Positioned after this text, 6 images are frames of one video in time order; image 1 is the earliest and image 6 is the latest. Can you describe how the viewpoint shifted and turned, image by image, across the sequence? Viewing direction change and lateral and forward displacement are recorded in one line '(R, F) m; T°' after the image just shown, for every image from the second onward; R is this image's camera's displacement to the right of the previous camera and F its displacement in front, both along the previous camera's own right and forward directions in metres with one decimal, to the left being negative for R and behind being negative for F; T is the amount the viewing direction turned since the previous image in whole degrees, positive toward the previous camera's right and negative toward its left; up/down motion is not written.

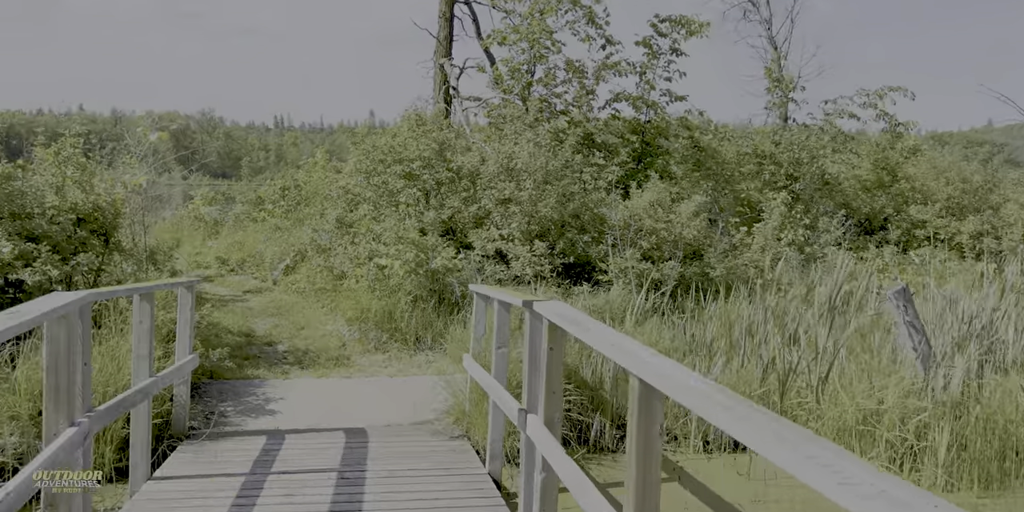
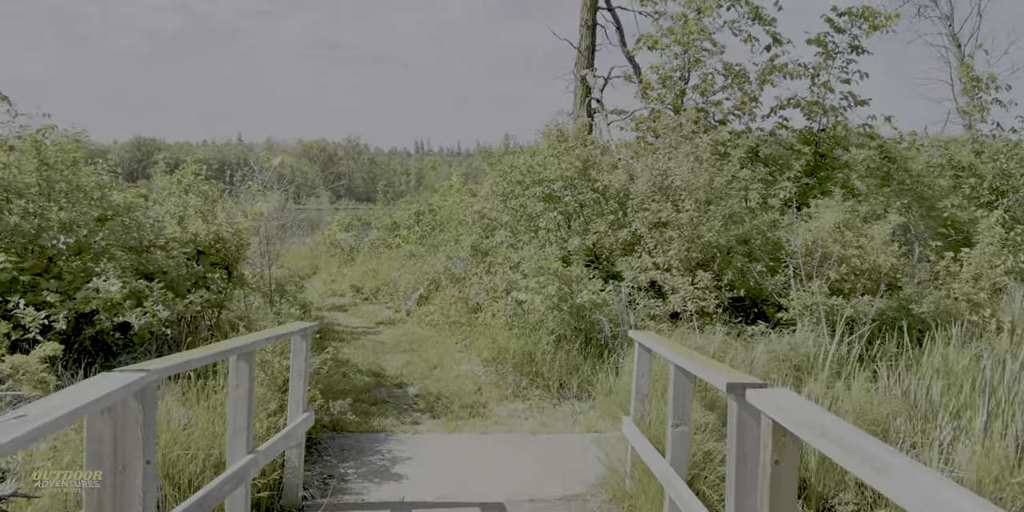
(-0.2, +0.8) m; -10°
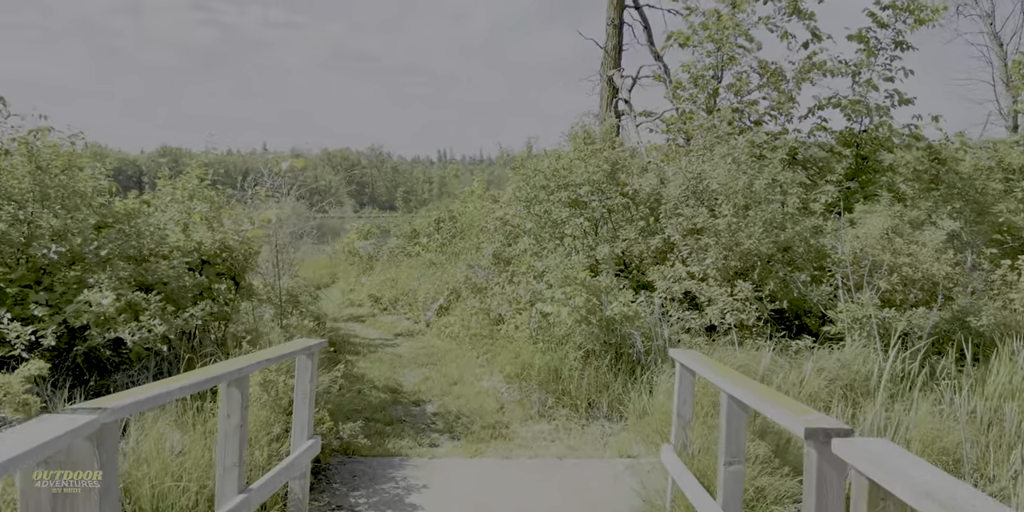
(0.0, +0.4) m; -2°
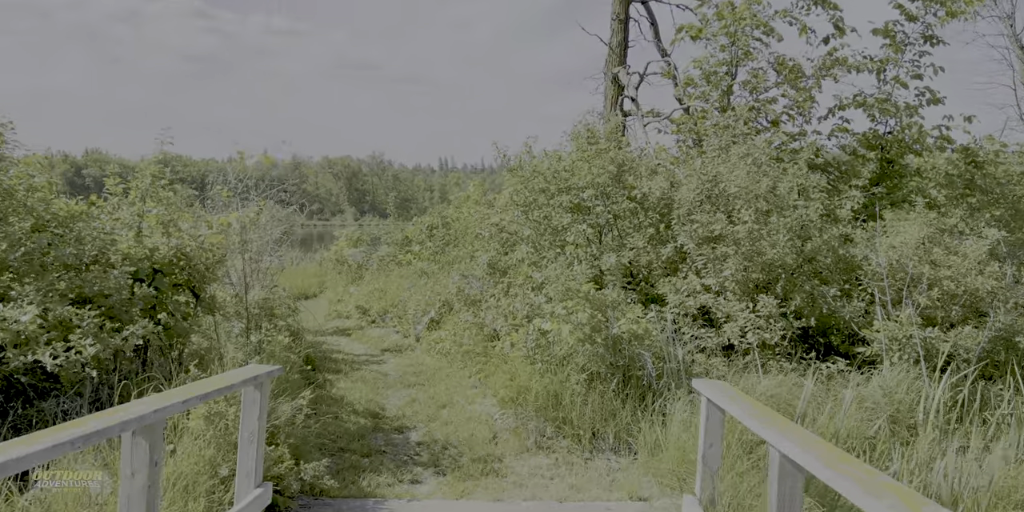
(0.0, +0.6) m; 0°
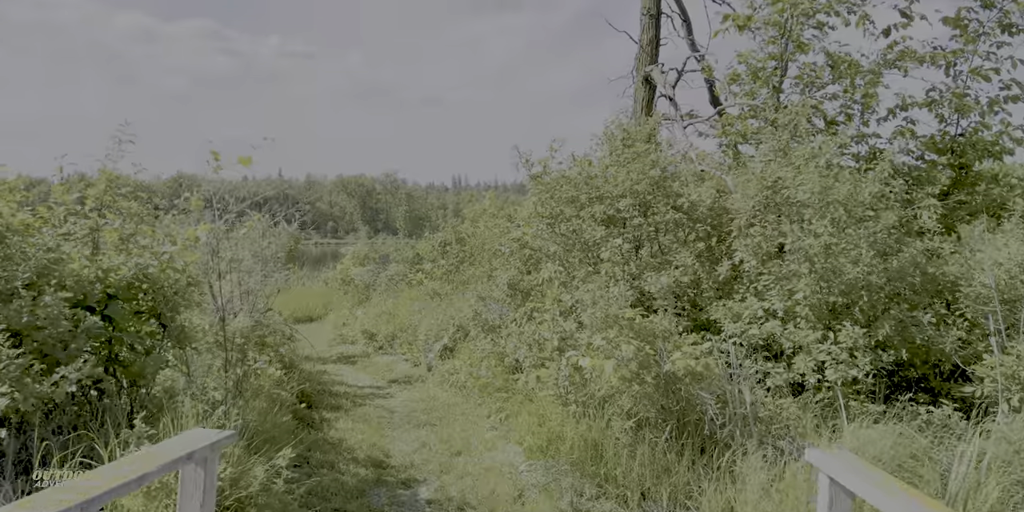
(-0.1, +0.8) m; -1°
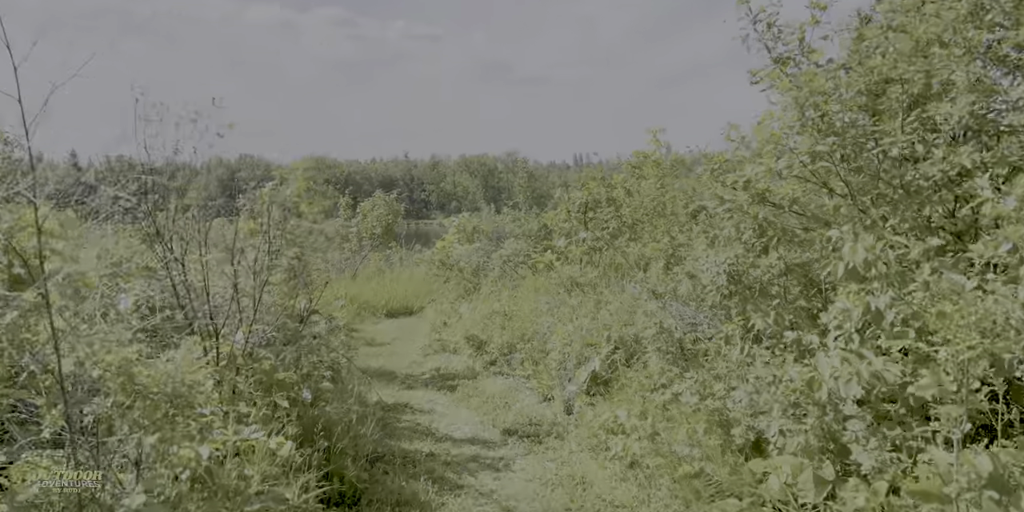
(-0.4, +2.6) m; -9°
